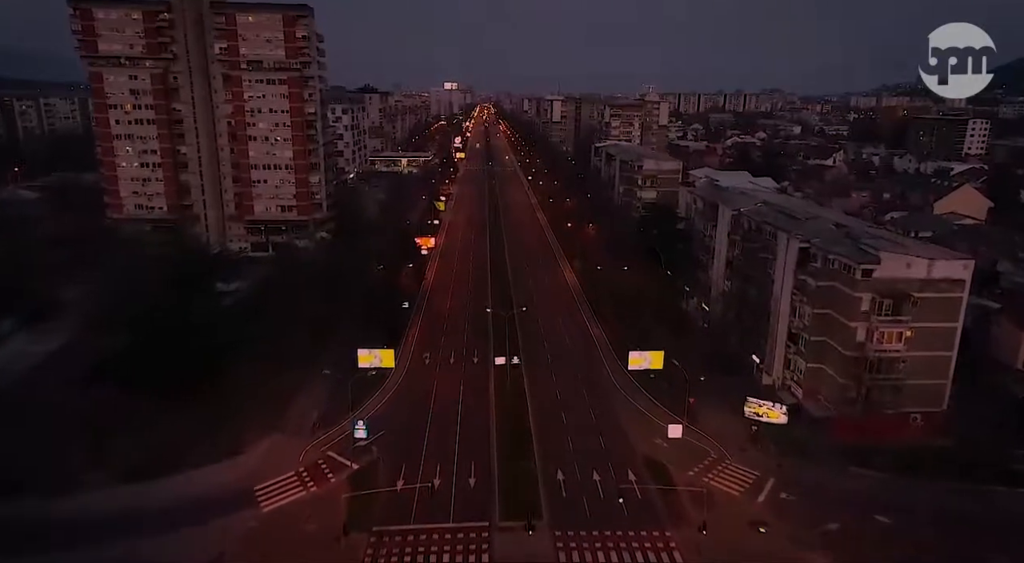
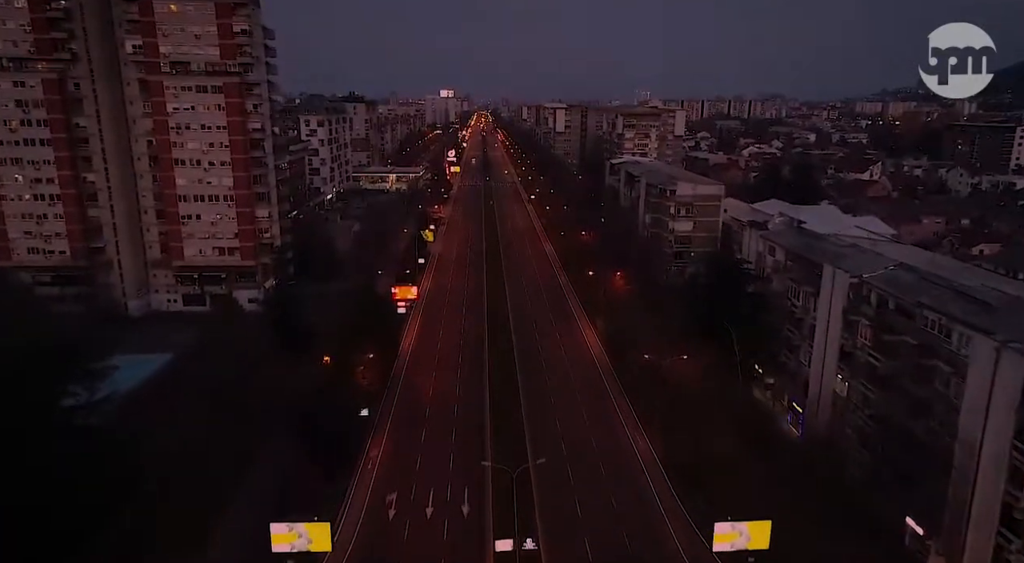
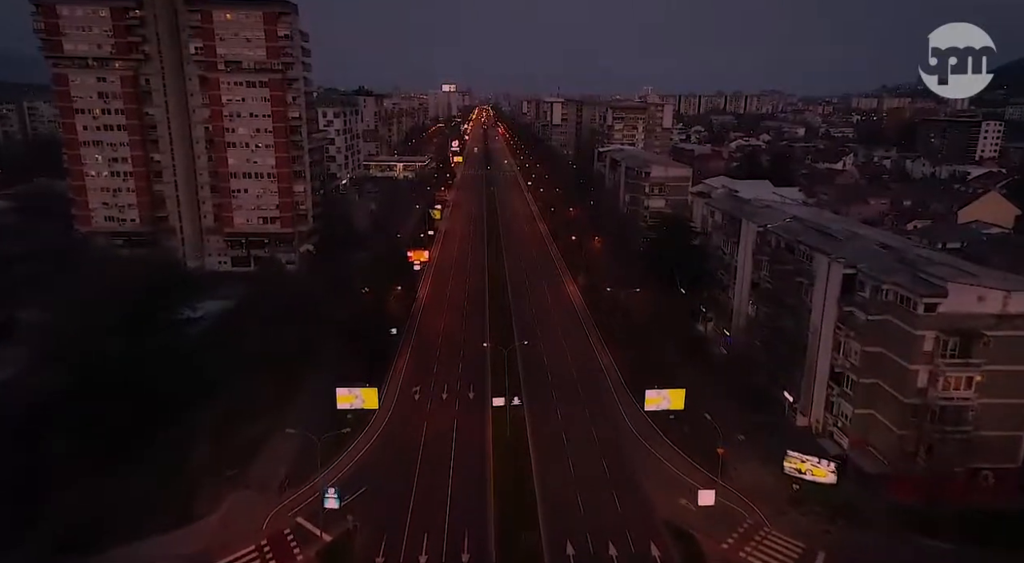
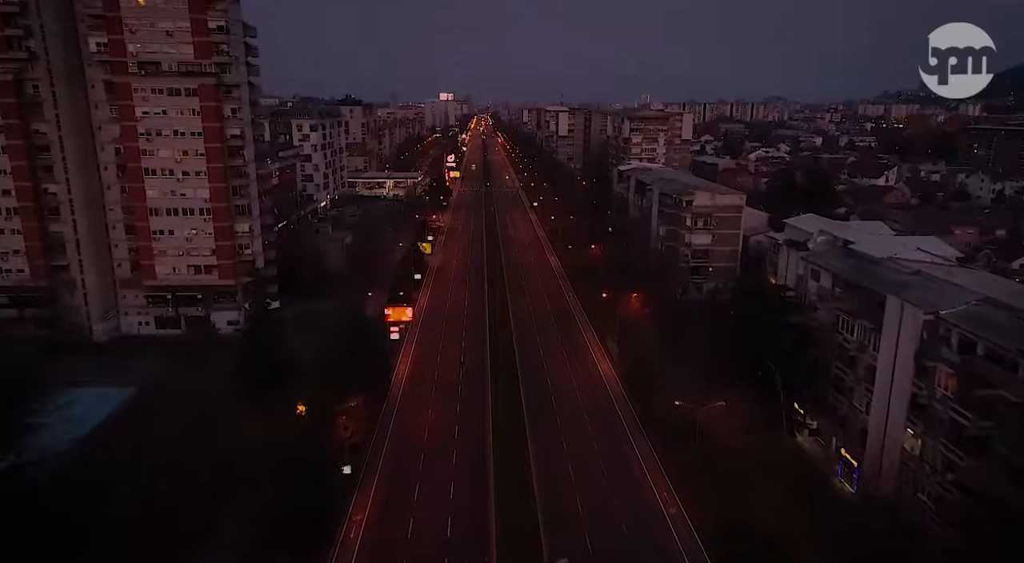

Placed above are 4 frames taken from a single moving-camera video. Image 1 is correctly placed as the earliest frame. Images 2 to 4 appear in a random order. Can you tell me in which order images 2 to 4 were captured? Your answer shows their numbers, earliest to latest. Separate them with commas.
3, 2, 4
